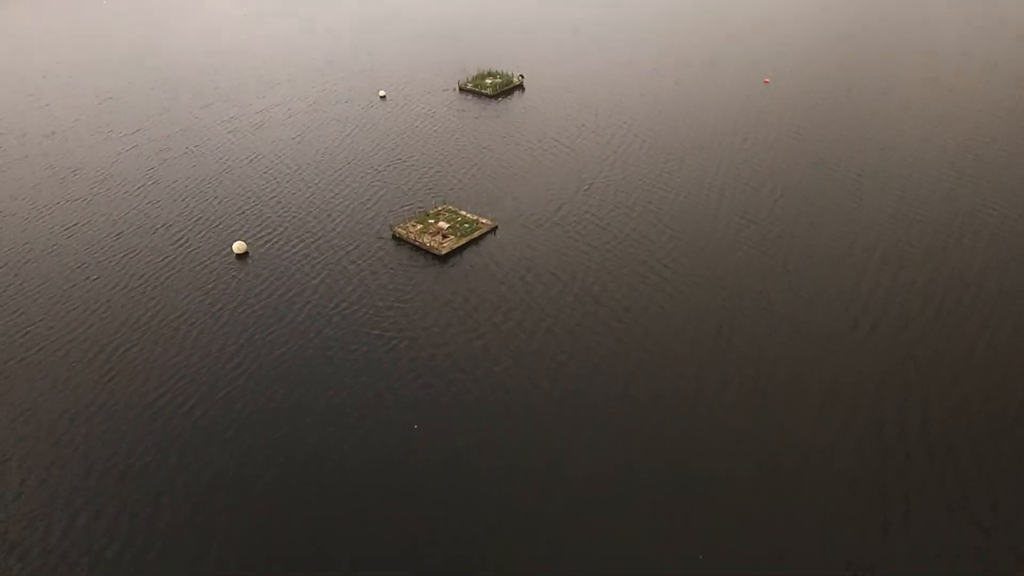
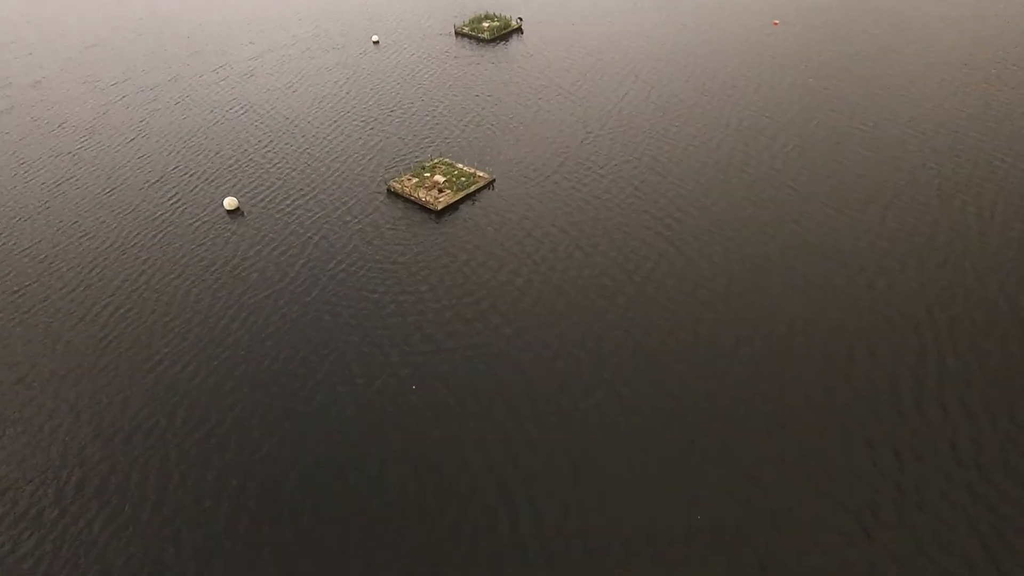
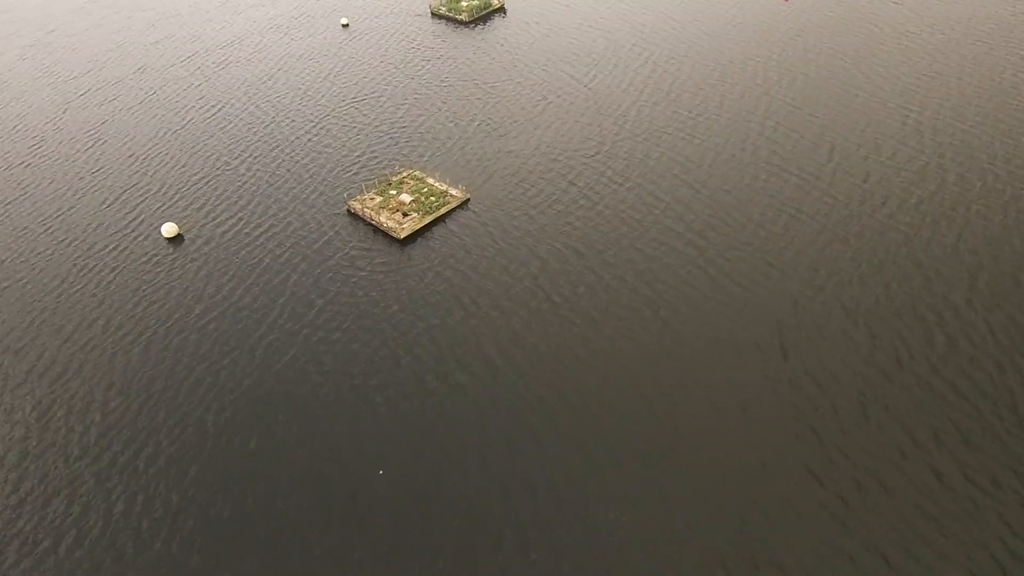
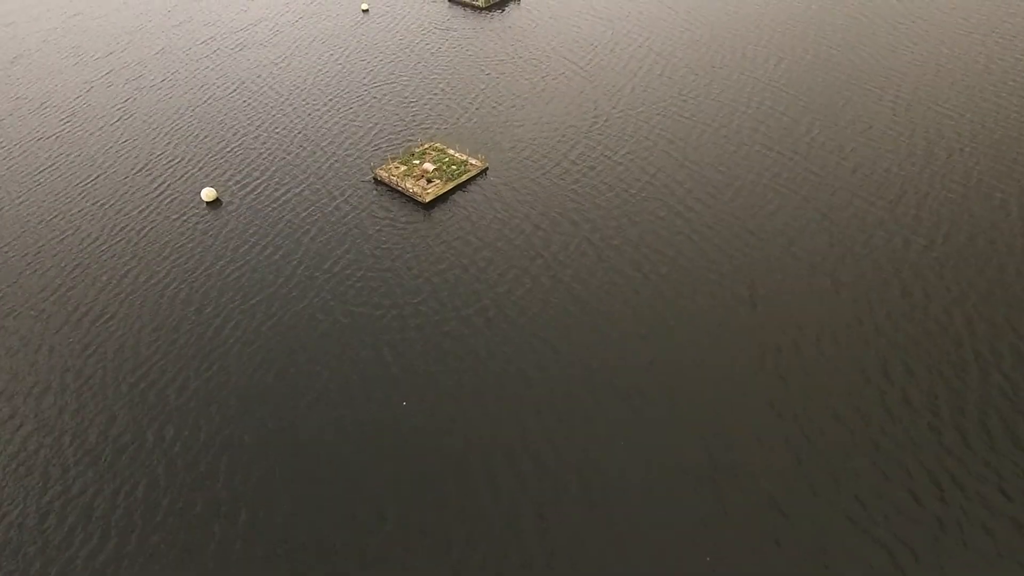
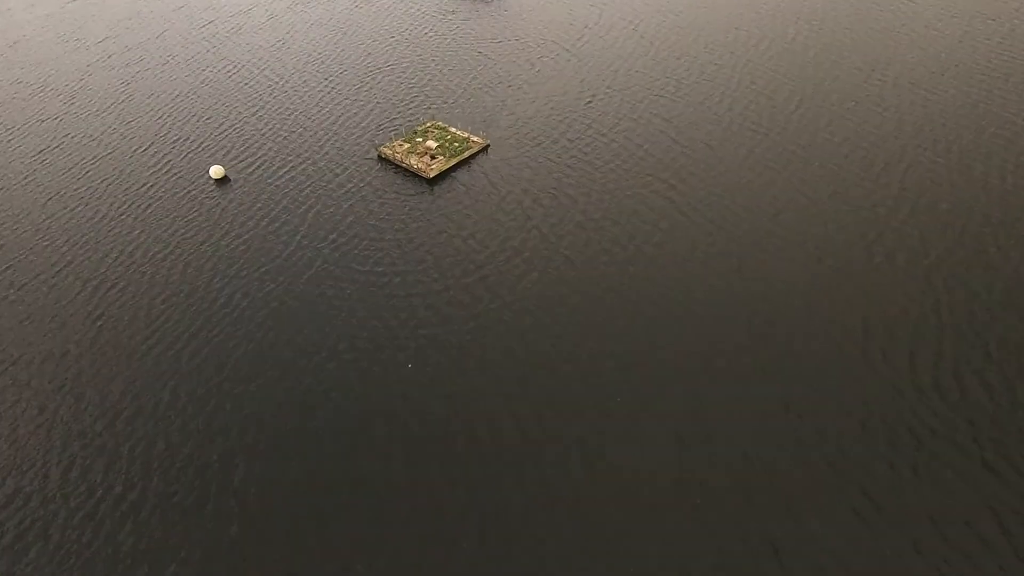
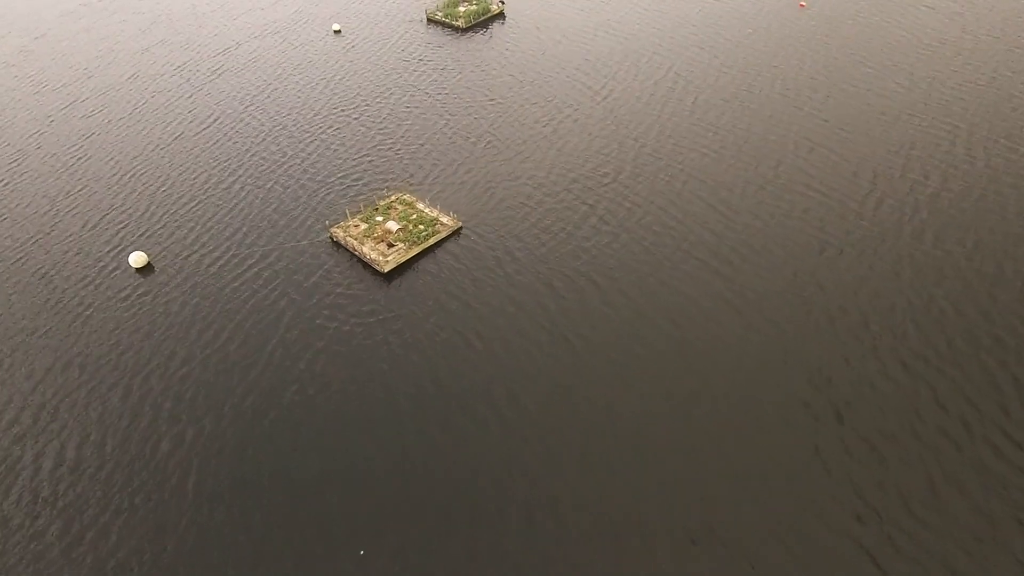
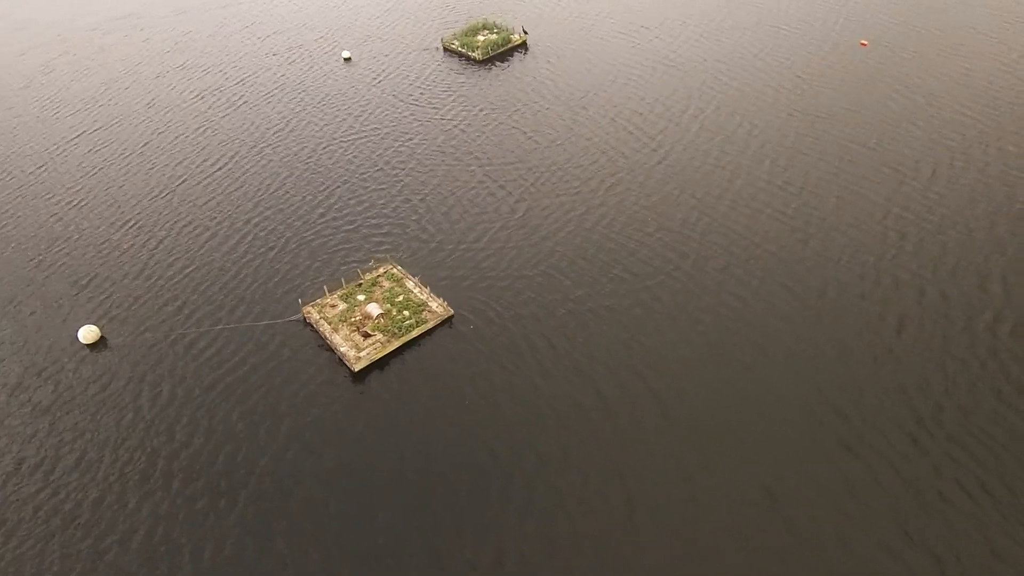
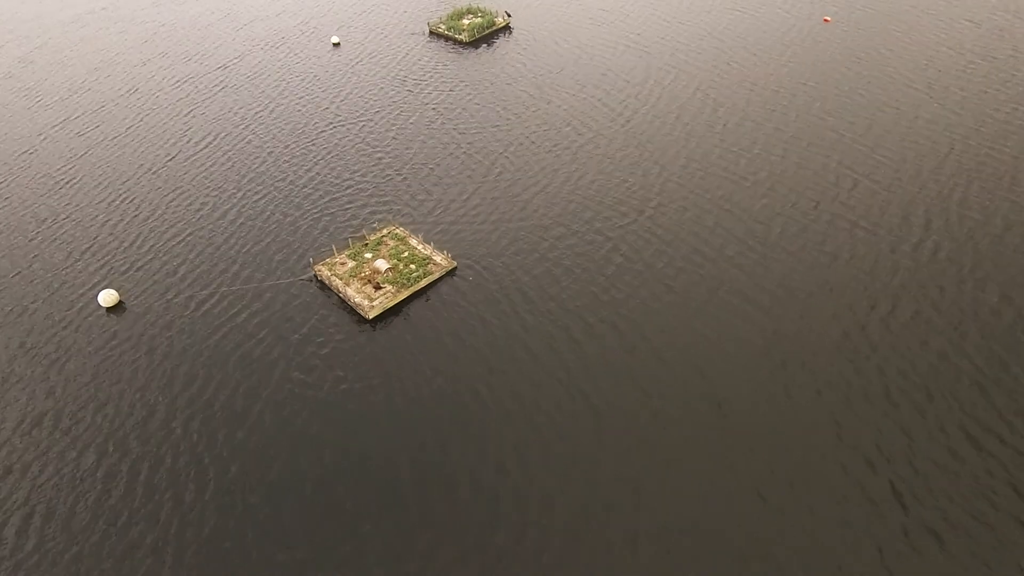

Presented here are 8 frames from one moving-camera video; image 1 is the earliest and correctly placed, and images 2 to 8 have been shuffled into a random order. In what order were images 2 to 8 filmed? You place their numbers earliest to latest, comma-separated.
2, 5, 4, 3, 6, 8, 7
